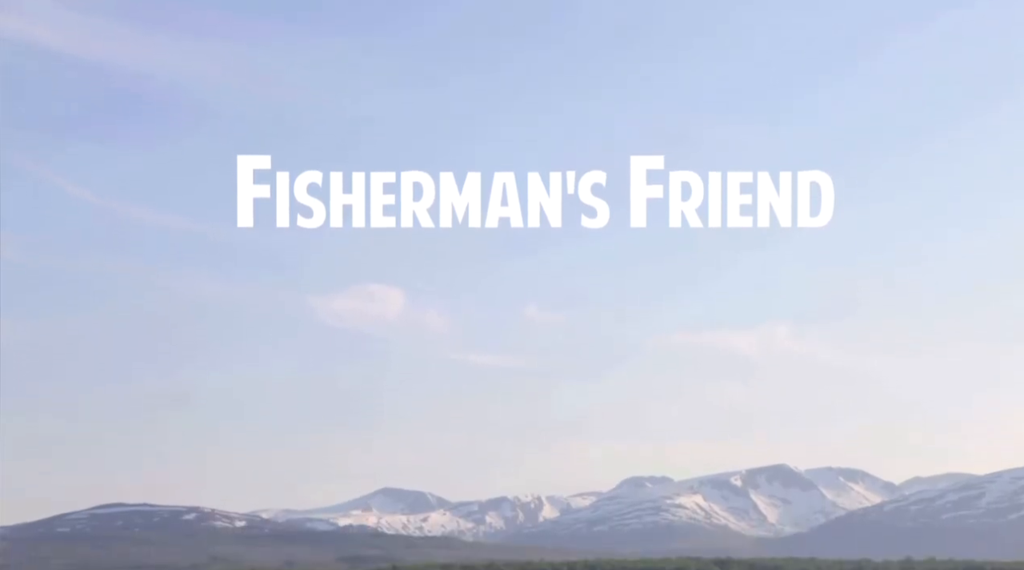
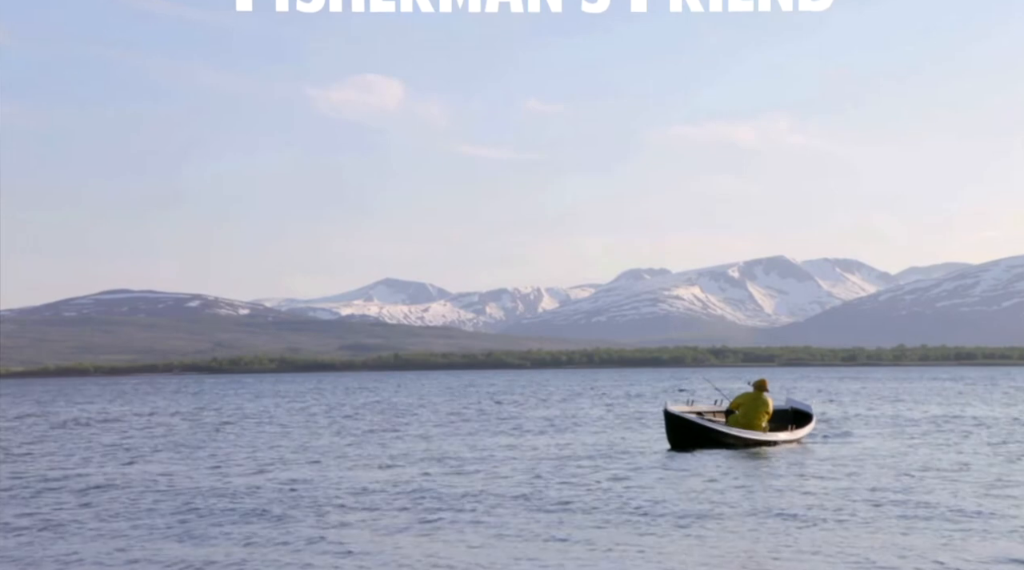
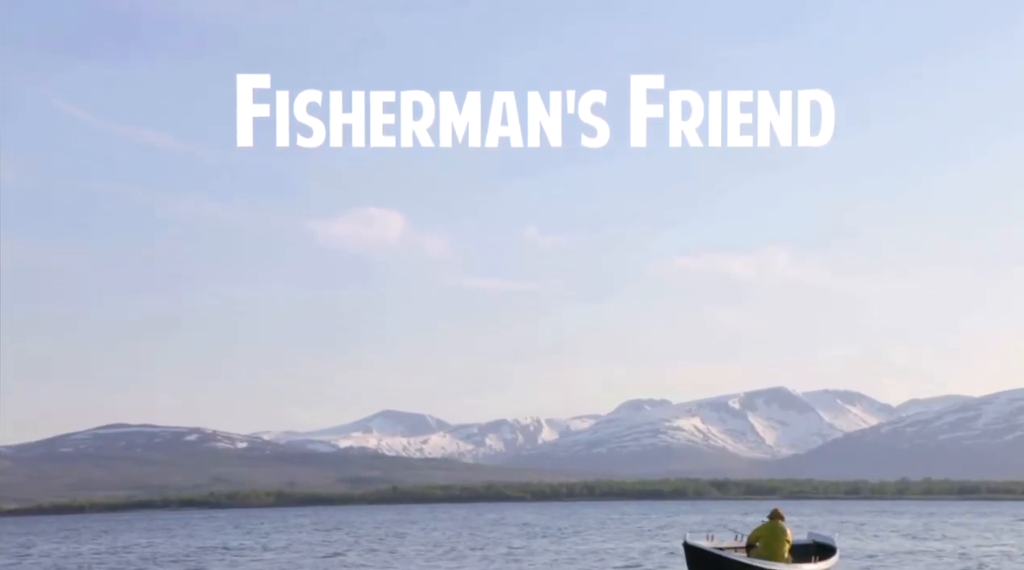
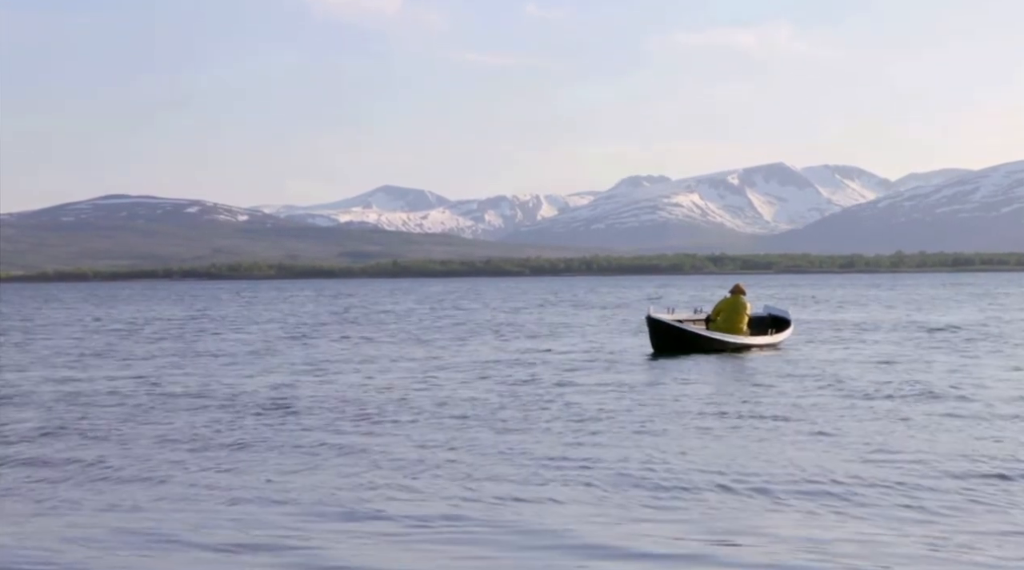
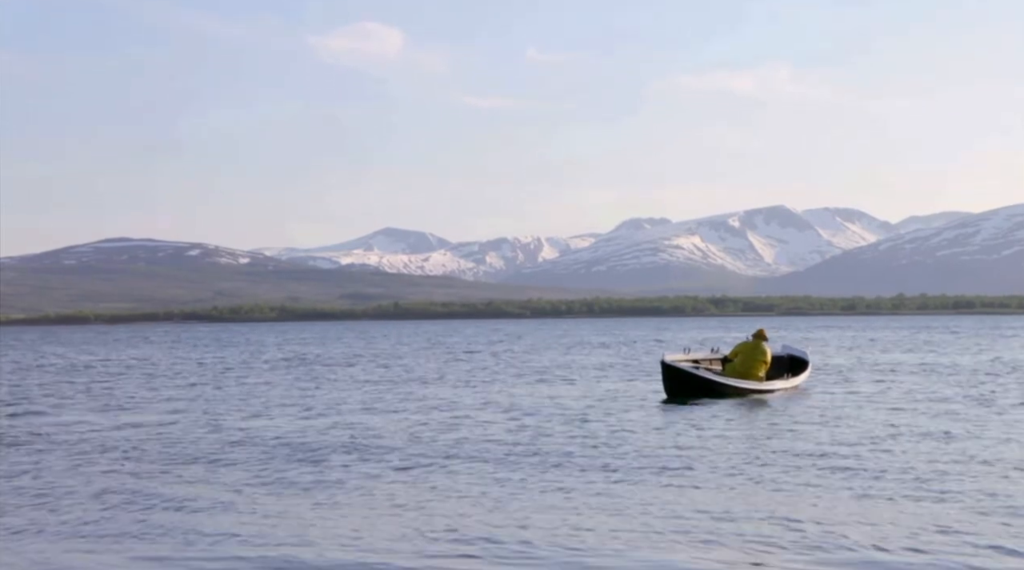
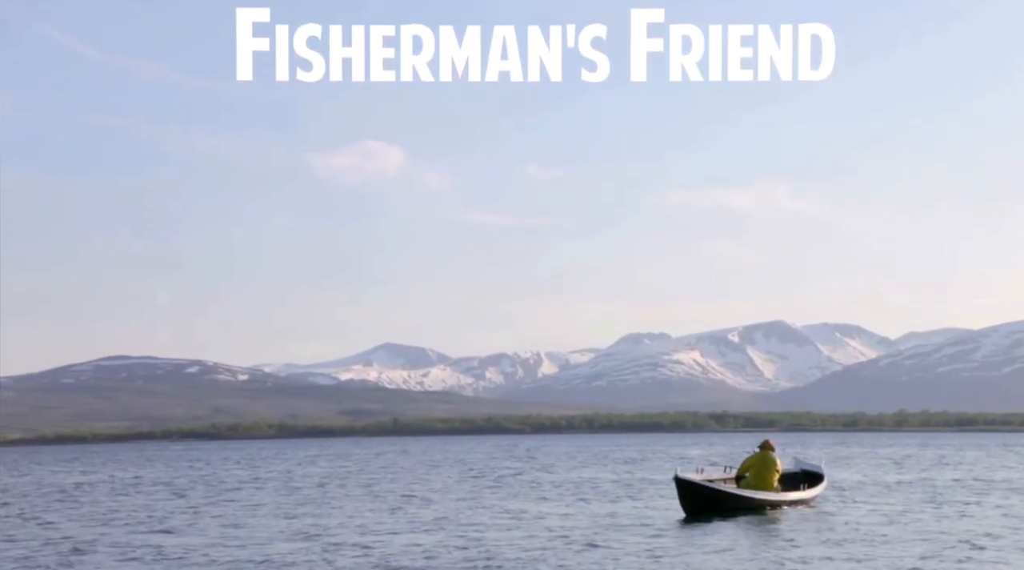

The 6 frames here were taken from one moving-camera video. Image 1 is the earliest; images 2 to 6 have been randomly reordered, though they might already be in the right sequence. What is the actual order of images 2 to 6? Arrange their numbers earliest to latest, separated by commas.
3, 6, 2, 5, 4
